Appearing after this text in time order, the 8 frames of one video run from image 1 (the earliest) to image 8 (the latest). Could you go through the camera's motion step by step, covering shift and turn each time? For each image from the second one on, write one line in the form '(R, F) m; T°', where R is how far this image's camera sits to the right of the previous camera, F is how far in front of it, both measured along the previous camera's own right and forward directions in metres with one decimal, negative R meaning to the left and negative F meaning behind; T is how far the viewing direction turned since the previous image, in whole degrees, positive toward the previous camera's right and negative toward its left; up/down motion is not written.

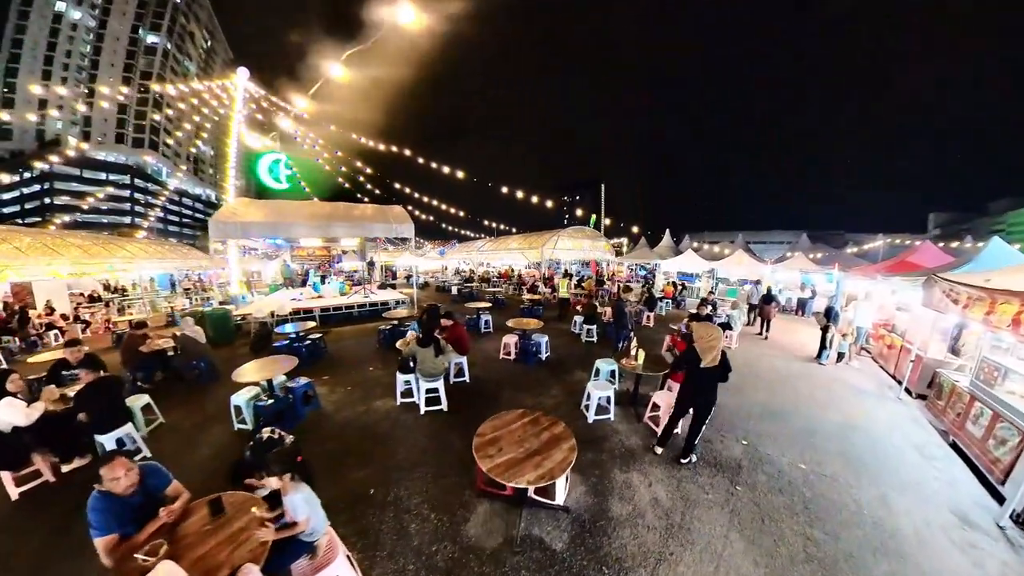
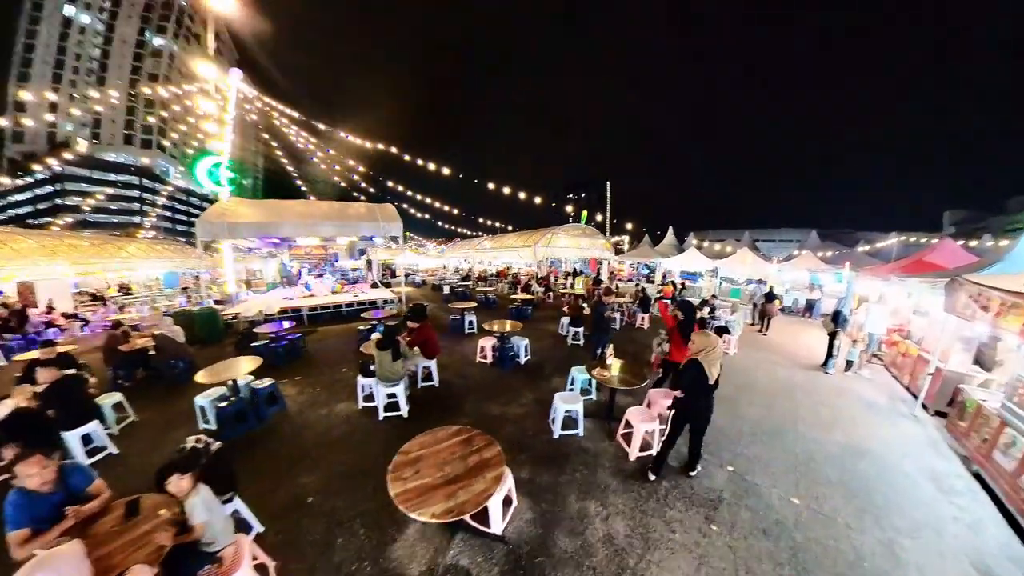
(+0.7, +0.5) m; -2°
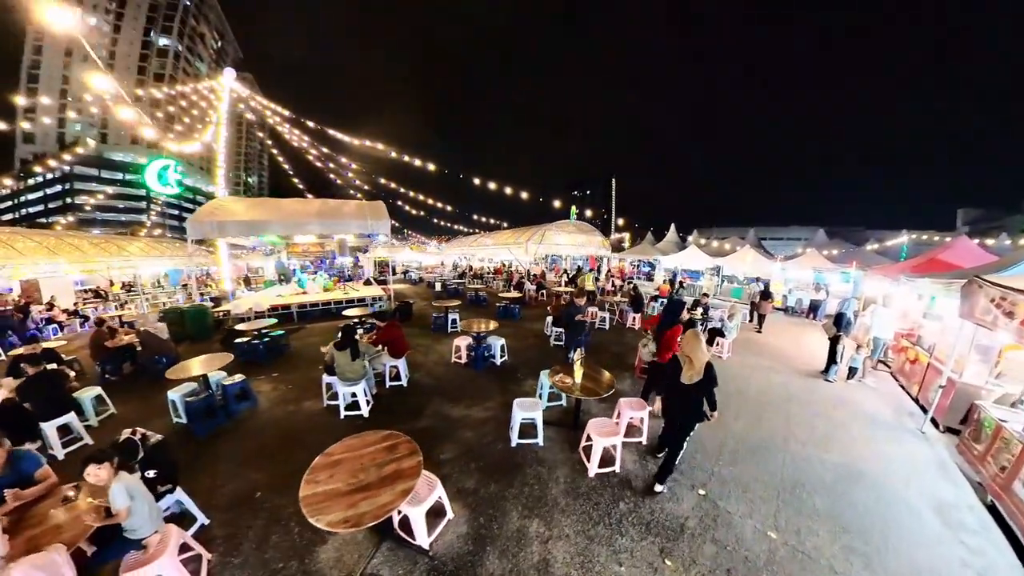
(+0.7, +0.4) m; -1°
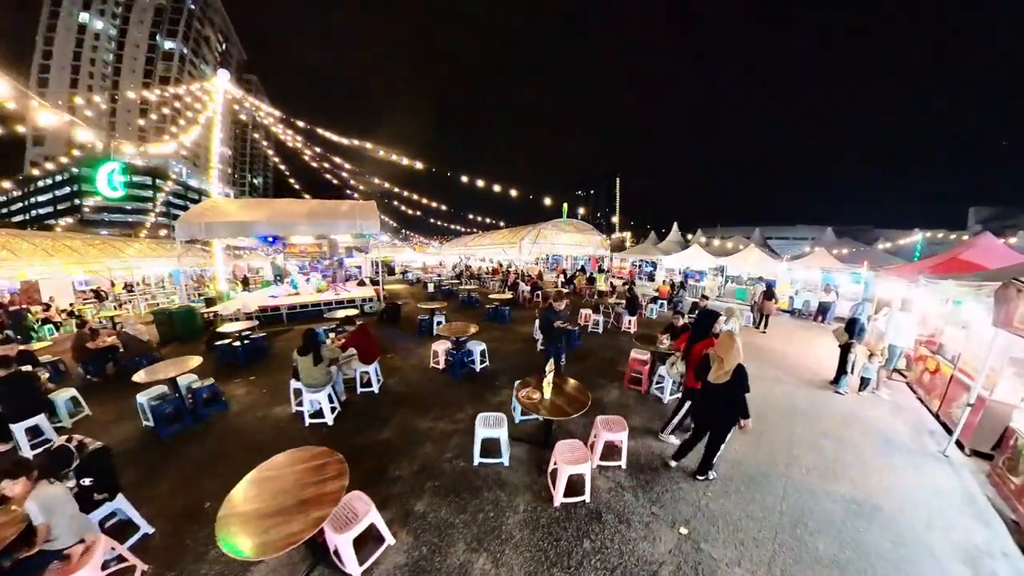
(+0.6, +0.4) m; -1°
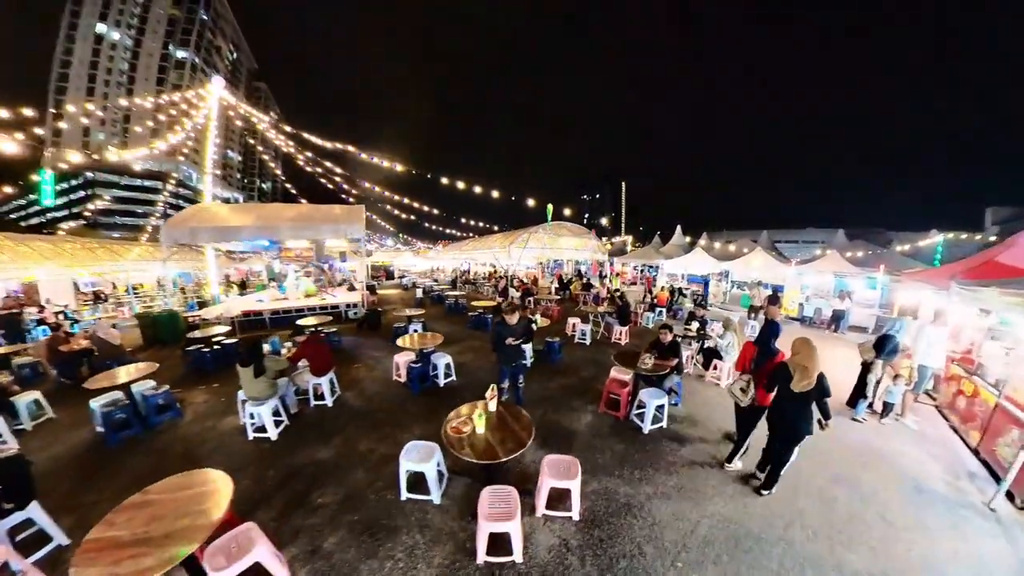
(+0.8, +0.6) m; -2°
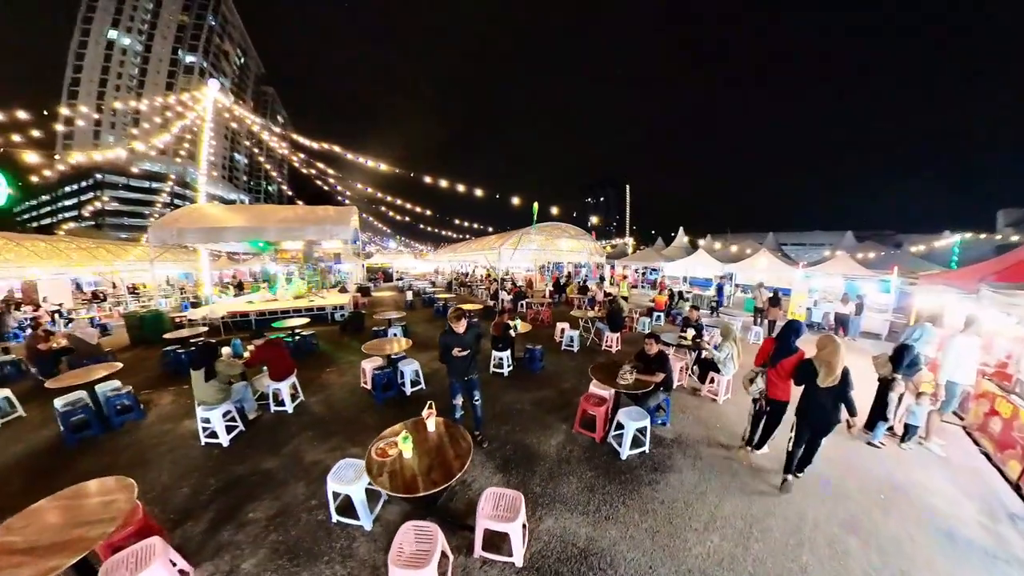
(+0.6, +0.5) m; -1°
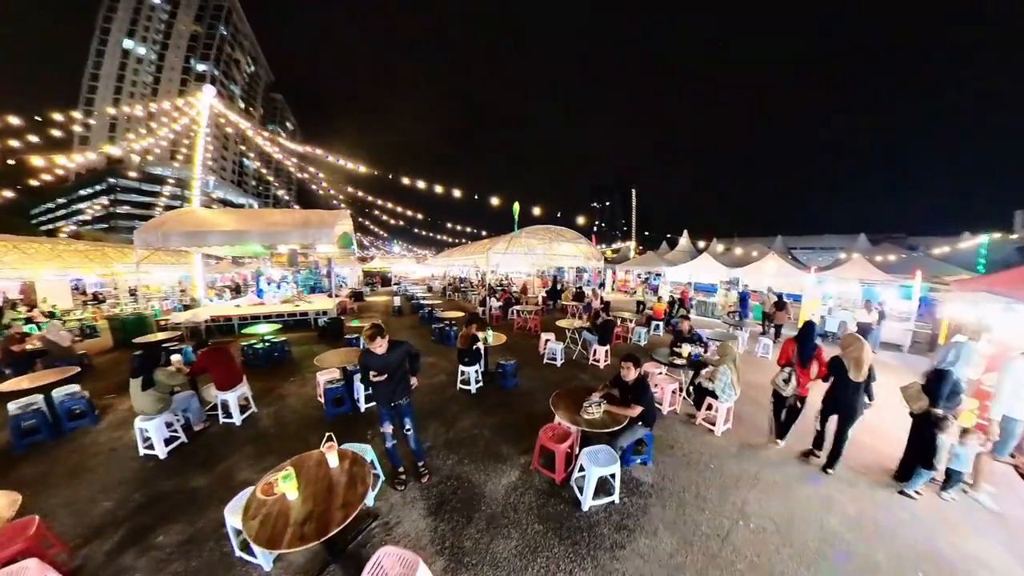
(+0.7, +0.6) m; -1°
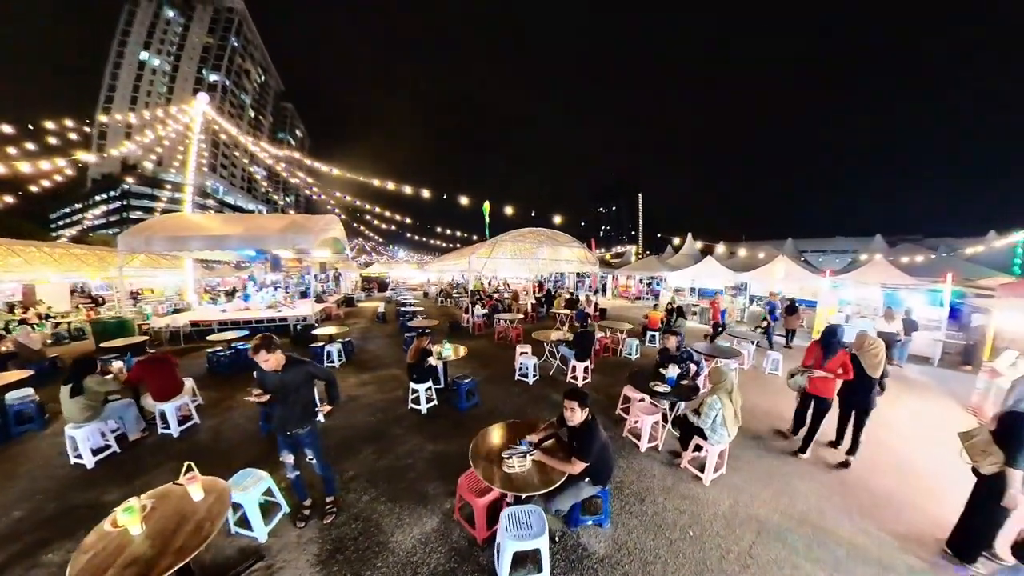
(+0.8, +0.7) m; -2°
